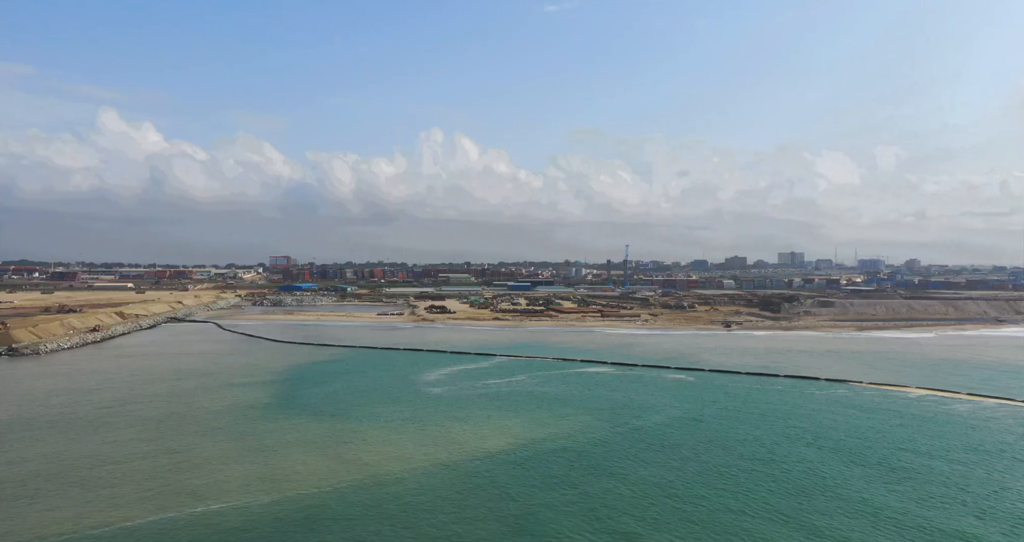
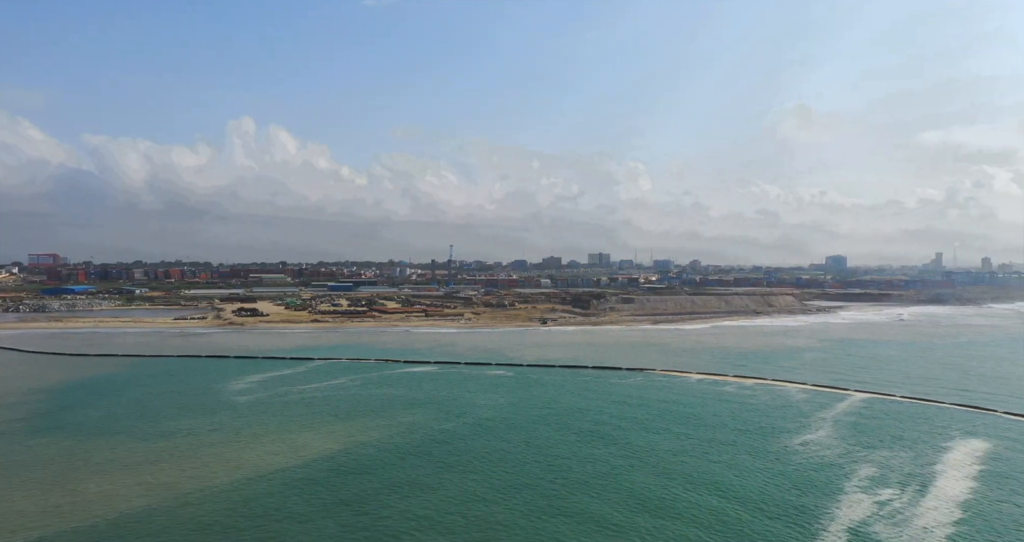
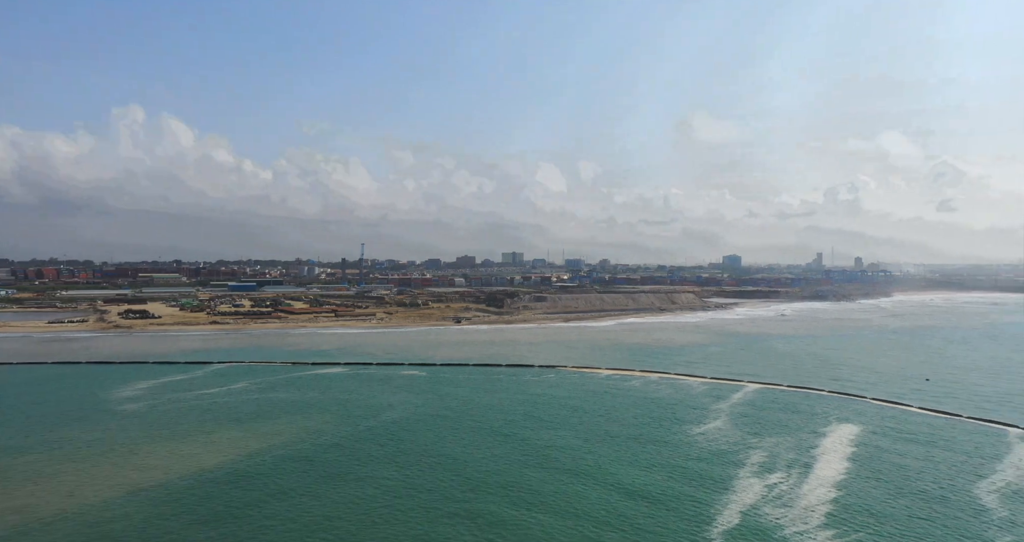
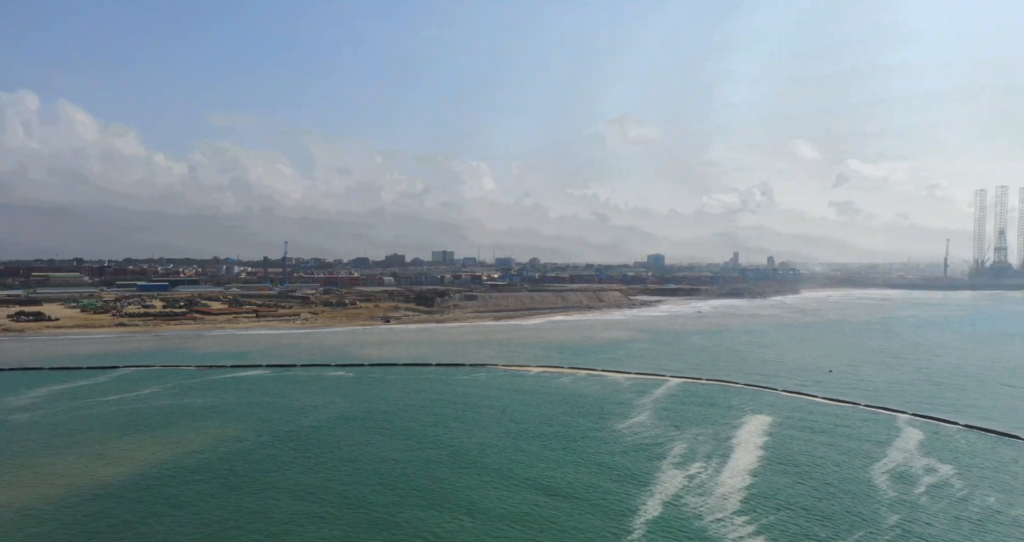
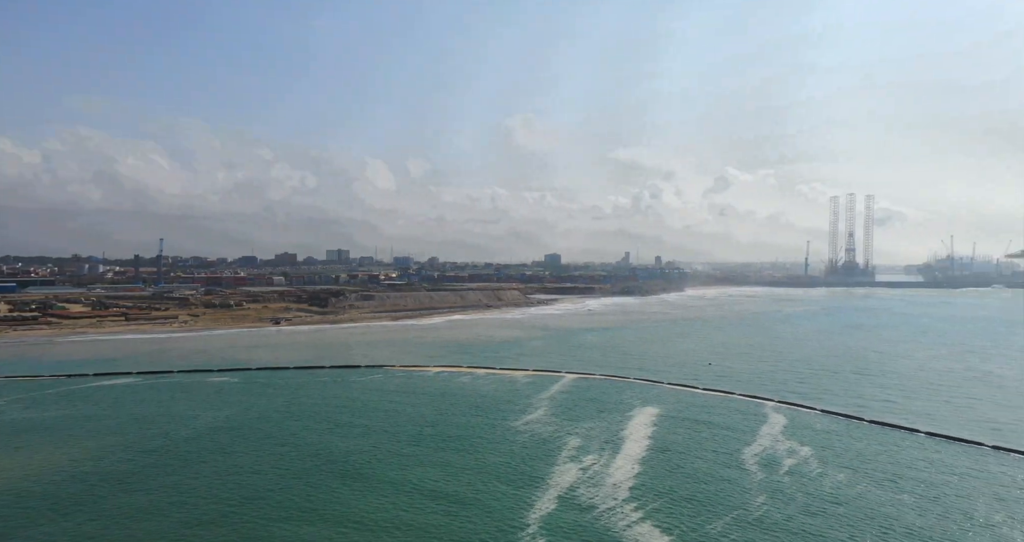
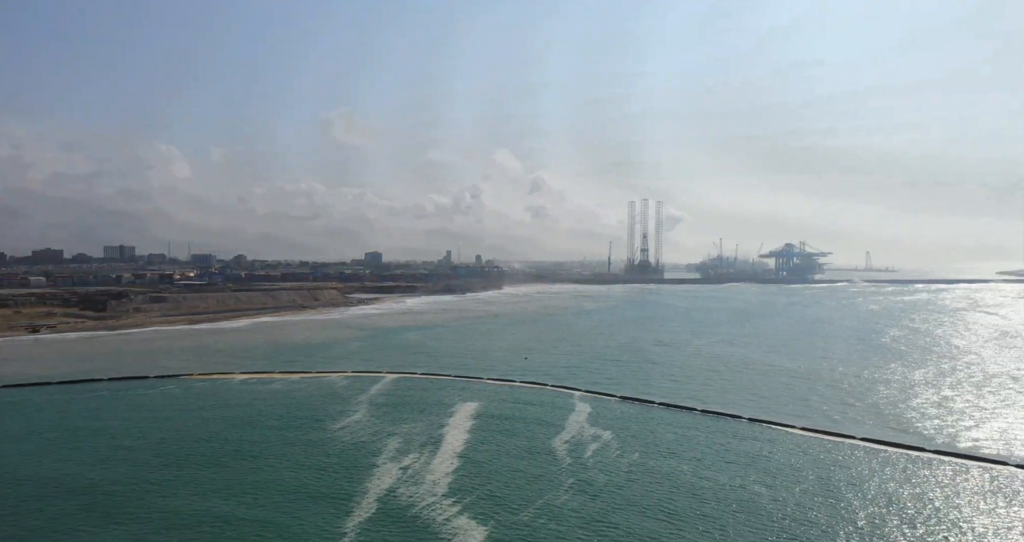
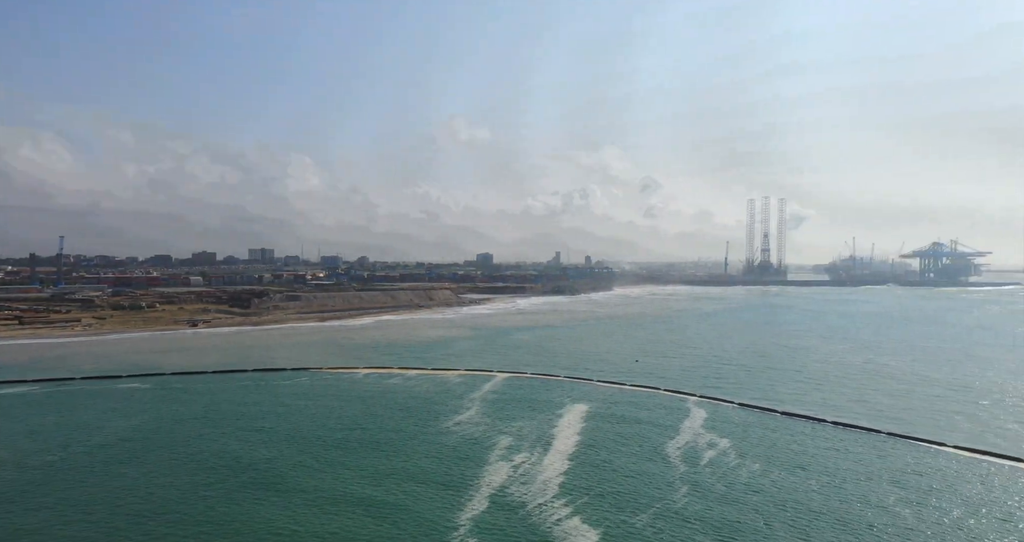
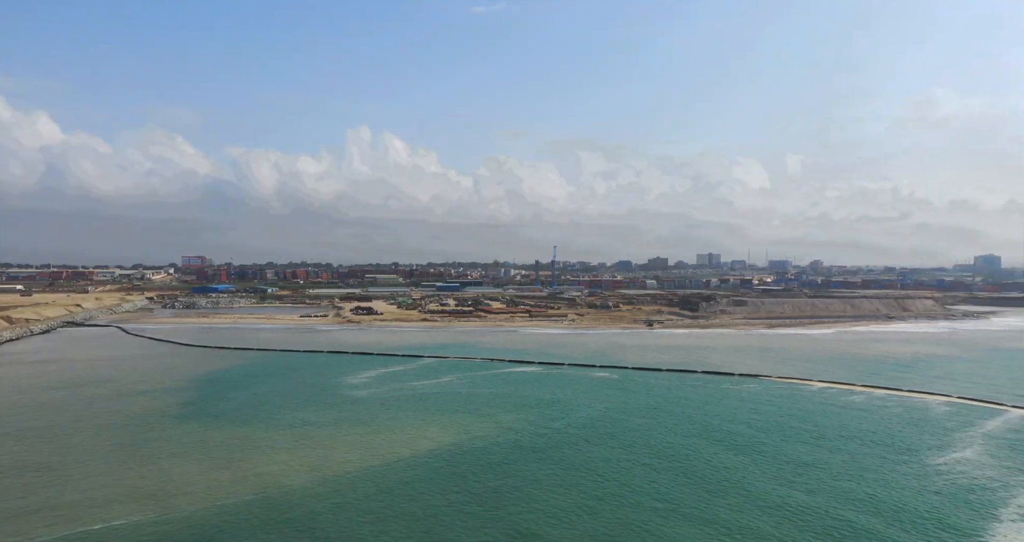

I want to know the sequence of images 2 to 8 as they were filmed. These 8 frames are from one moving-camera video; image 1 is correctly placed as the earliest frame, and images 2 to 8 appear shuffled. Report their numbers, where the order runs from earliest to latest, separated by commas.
8, 2, 3, 4, 5, 7, 6
